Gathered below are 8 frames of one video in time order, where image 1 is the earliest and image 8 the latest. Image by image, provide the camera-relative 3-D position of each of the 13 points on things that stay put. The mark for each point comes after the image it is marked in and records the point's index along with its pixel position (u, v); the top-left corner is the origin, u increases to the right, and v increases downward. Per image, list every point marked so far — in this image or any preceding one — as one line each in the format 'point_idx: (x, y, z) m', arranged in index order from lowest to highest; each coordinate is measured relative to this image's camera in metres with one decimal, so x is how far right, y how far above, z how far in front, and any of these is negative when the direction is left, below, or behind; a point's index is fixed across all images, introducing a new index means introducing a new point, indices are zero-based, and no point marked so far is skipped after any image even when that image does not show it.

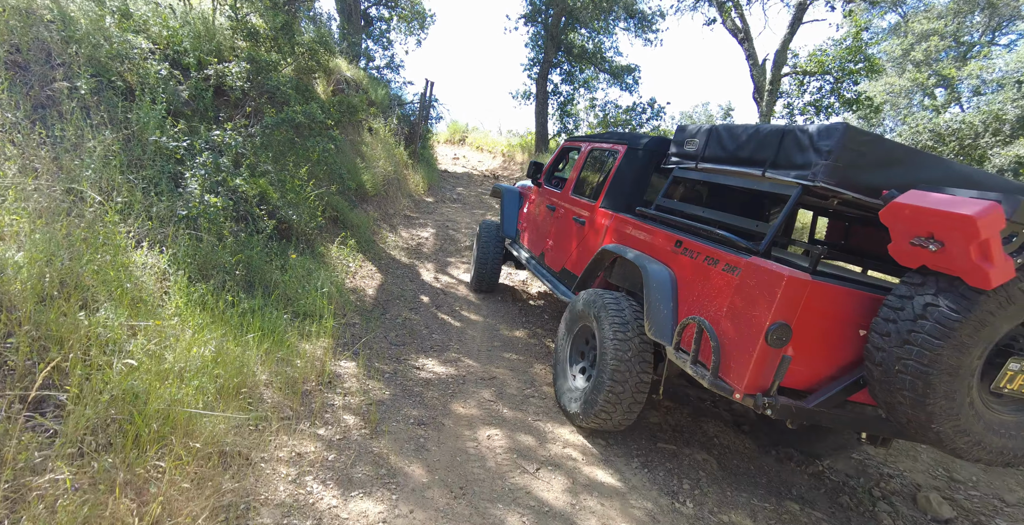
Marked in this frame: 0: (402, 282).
0: (-1.4, -0.3, +7.0) m
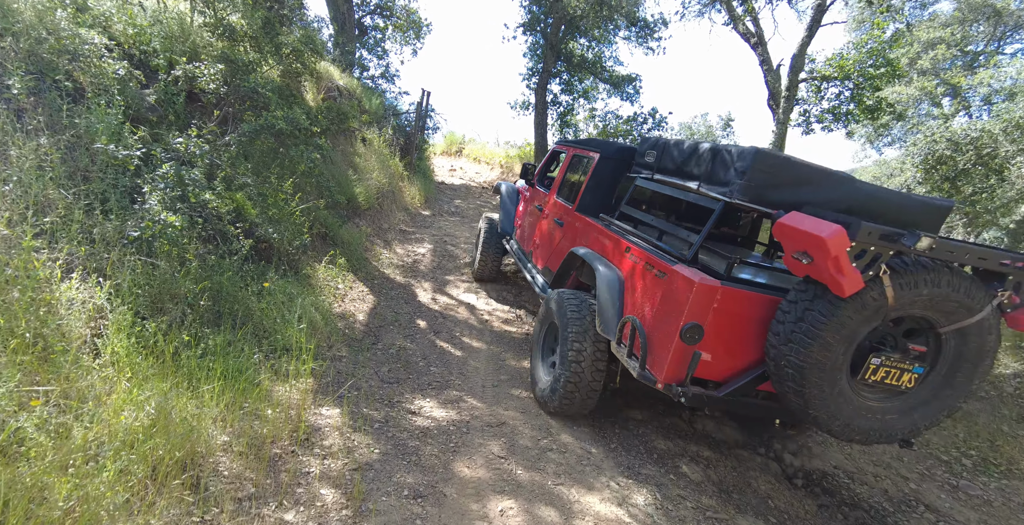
0: (-1.3, -0.5, +6.4) m
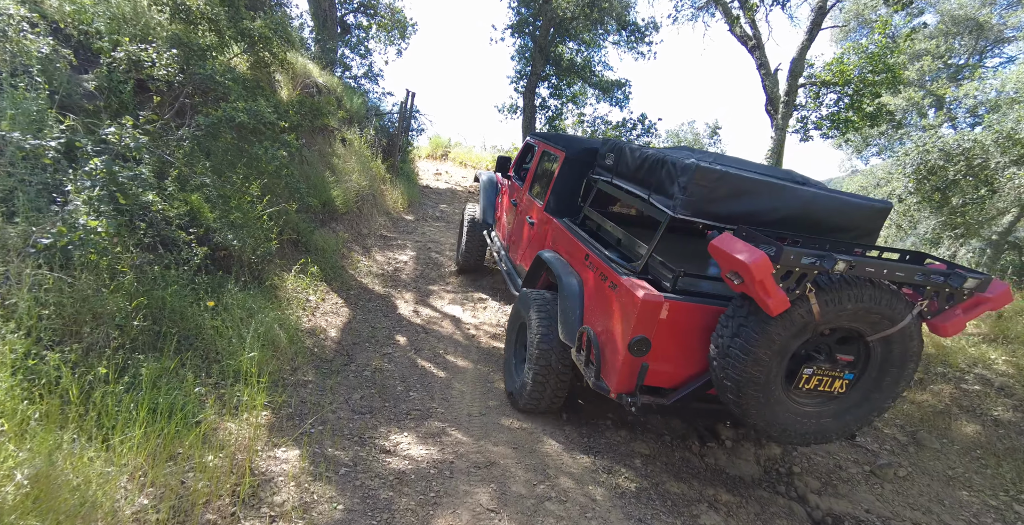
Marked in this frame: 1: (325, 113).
0: (-1.5, -0.6, +5.9) m
1: (-2.2, +1.7, +6.4) m
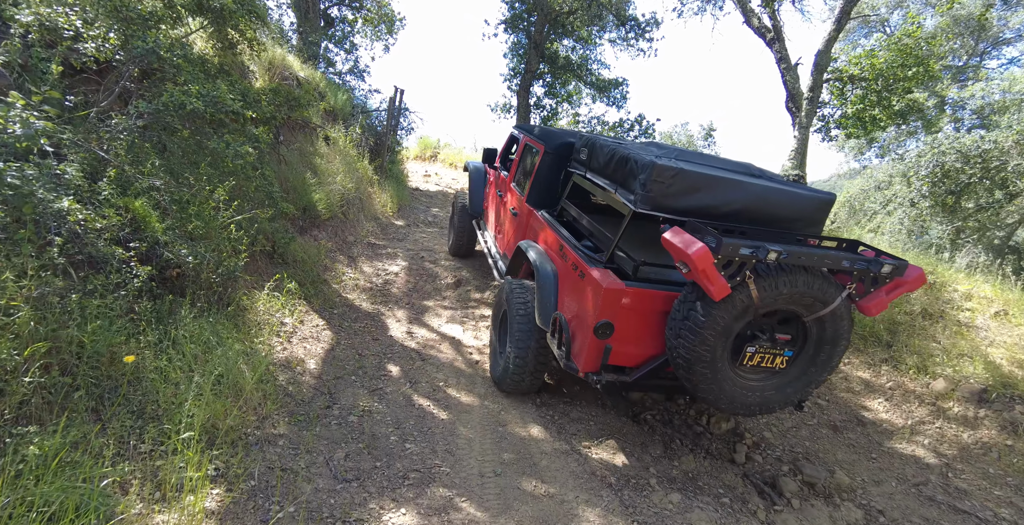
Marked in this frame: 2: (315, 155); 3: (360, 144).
0: (-1.4, -0.7, +5.1) m
1: (-2.1, +1.6, +5.5) m
2: (-3.1, +1.7, +8.7) m
3: (-3.2, +2.5, +11.5) m
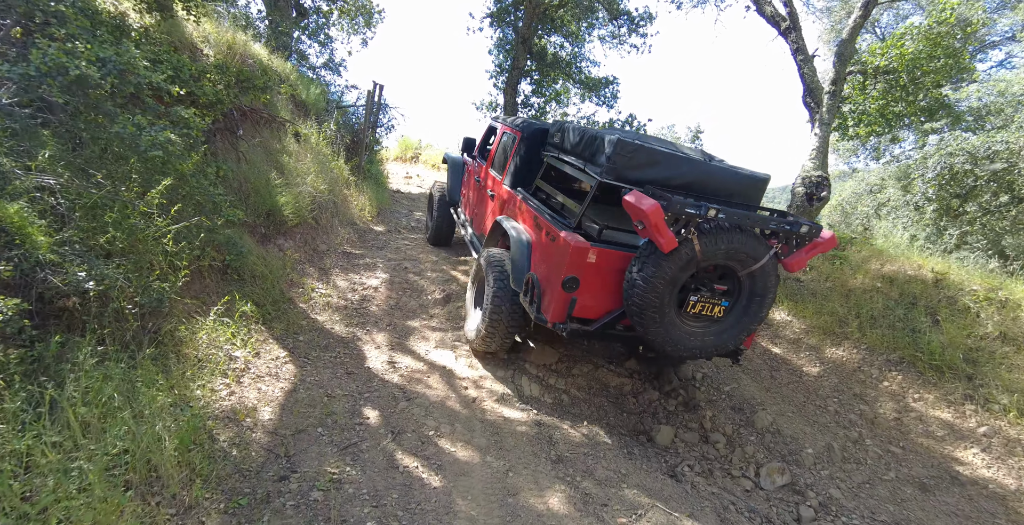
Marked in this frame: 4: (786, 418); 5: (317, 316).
0: (-1.3, -0.9, +4.1) m
1: (-2.1, +1.4, +4.6) m
2: (-3.2, +1.5, +7.7) m
3: (-3.4, +2.3, +10.6) m
4: (+2.2, -1.2, +4.4) m
5: (-1.9, -0.6, +5.4) m
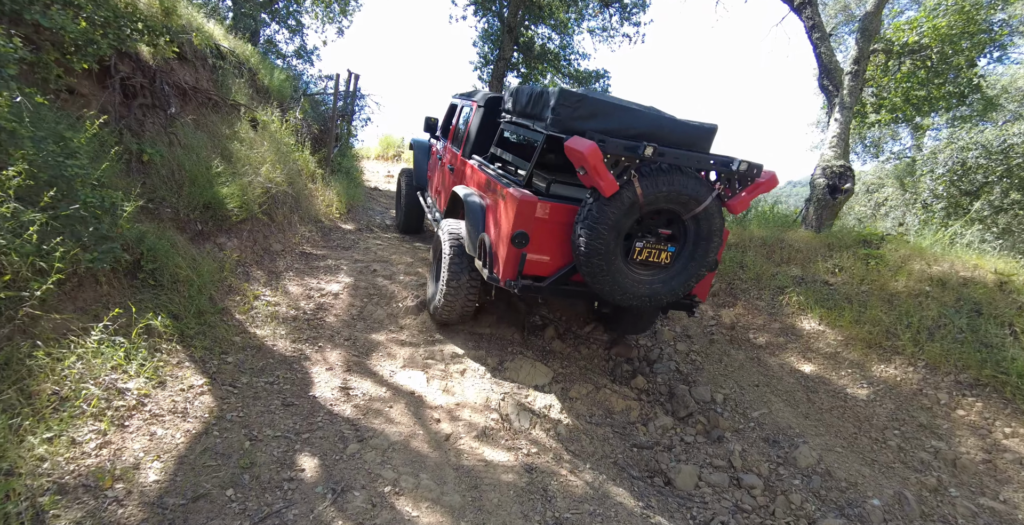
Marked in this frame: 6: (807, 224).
0: (-1.4, -0.9, +3.2) m
1: (-2.2, +1.4, +3.6) m
2: (-3.4, +1.5, +6.7) m
3: (-3.7, +2.3, +9.6) m
4: (+2.1, -1.2, +3.5) m
5: (-2.1, -0.6, +4.5) m
6: (+3.4, +0.4, +6.4) m
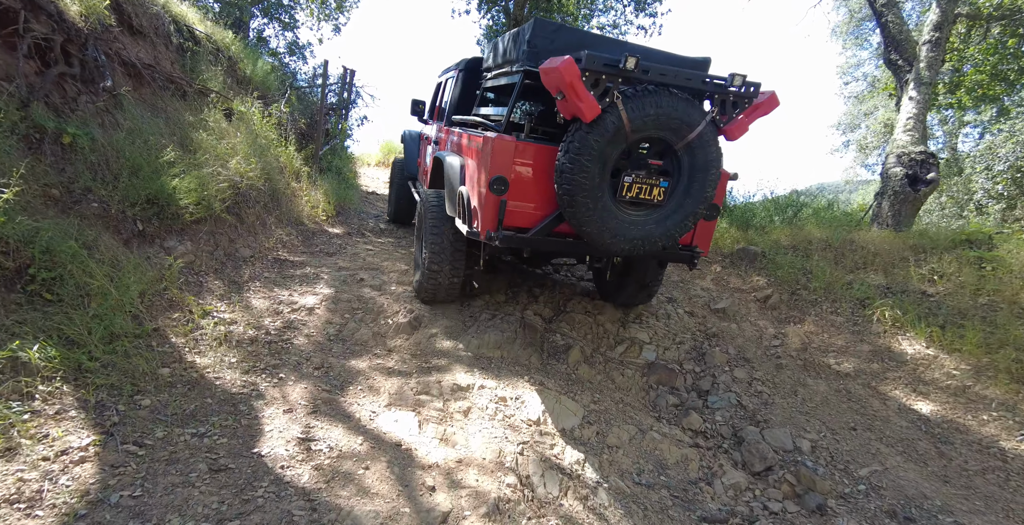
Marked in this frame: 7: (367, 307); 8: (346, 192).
0: (-1.3, -0.9, +2.1) m
1: (-2.1, +1.4, +2.6) m
2: (-3.3, +1.4, +5.7) m
3: (-3.5, +2.1, +8.6) m
4: (+2.2, -1.2, +2.4) m
5: (-1.9, -0.6, +3.4) m
6: (+3.6, +0.4, +5.3) m
7: (-1.2, -0.4, +4.7) m
8: (-2.8, +1.2, +9.1) m
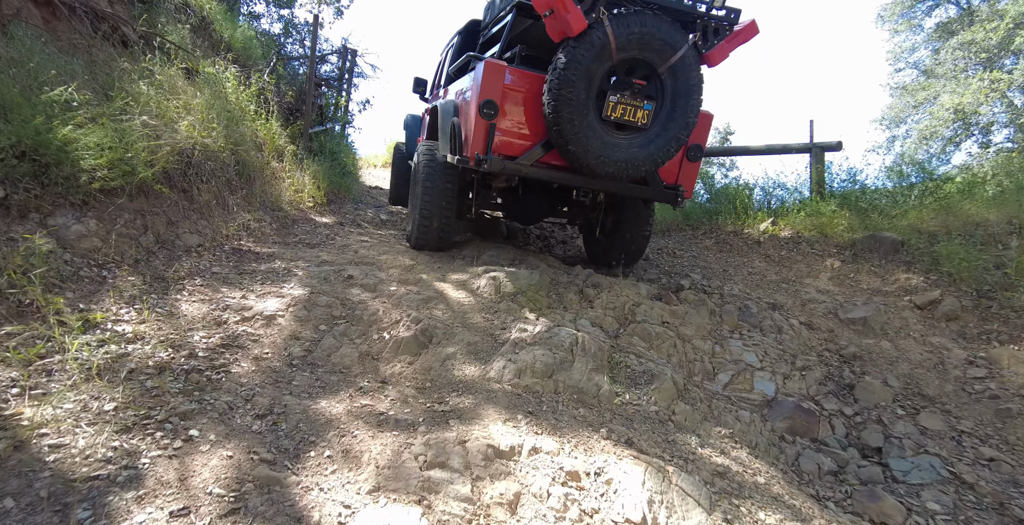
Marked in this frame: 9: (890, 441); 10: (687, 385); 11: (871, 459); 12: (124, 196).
0: (-1.1, -0.8, +0.6) m
1: (-1.8, +1.5, +1.1) m
2: (-2.9, +1.5, +4.2) m
3: (-3.1, +2.1, +7.1) m
4: (+2.5, -1.1, +0.8) m
5: (-1.6, -0.5, +1.9) m
6: (+3.9, +0.4, +3.7) m
7: (-0.9, -0.3, +3.1) m
8: (-2.4, +1.2, +7.6) m
9: (+1.9, -0.9, +2.7) m
10: (+1.0, -0.7, +3.0) m
11: (+1.7, -0.9, +2.6) m
12: (-2.4, +0.4, +3.4) m
